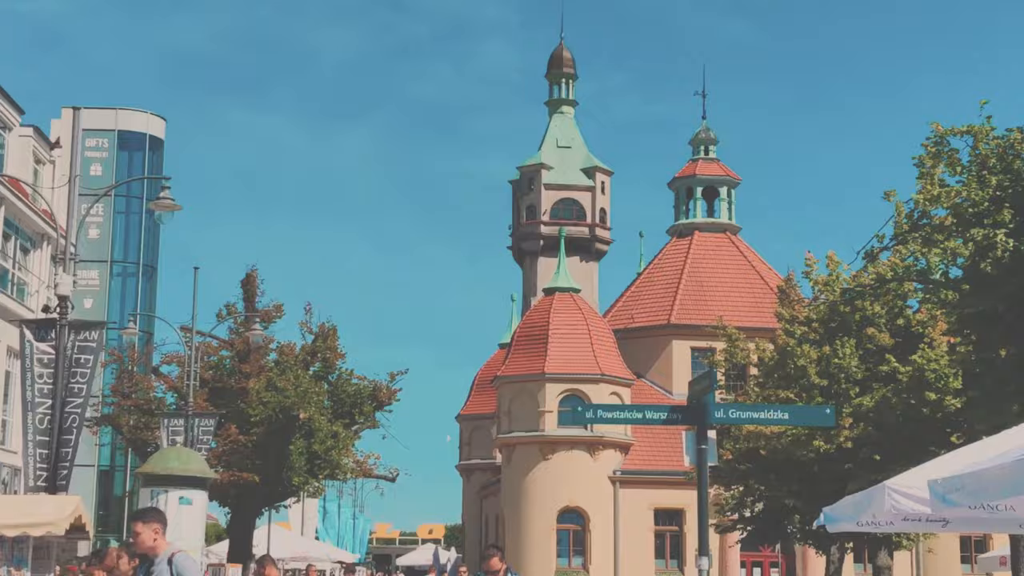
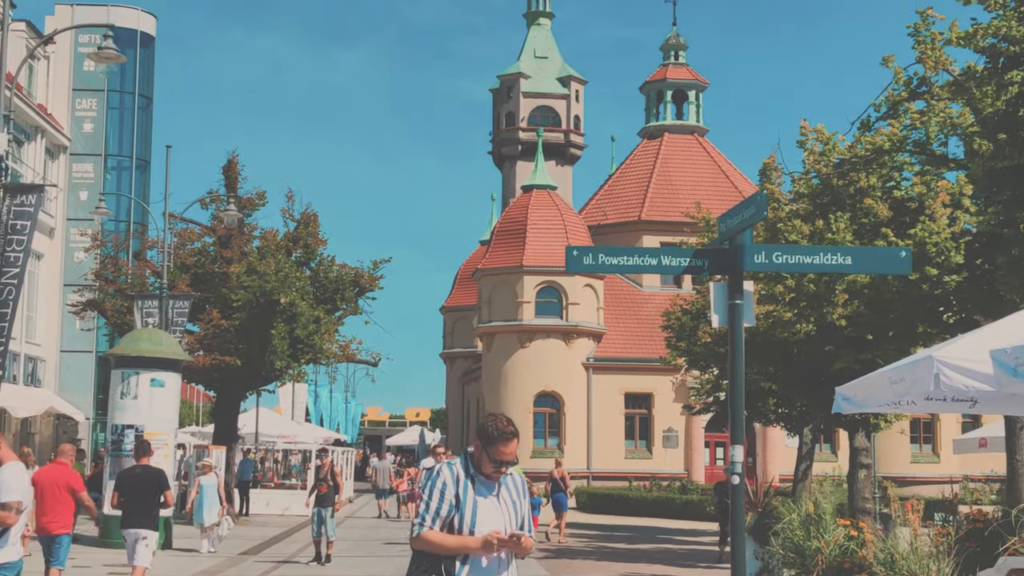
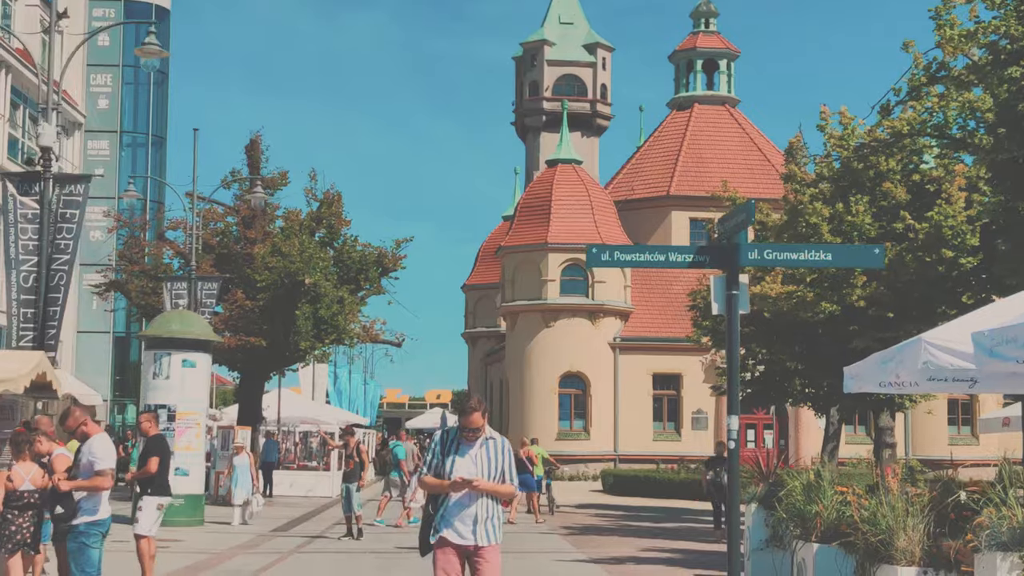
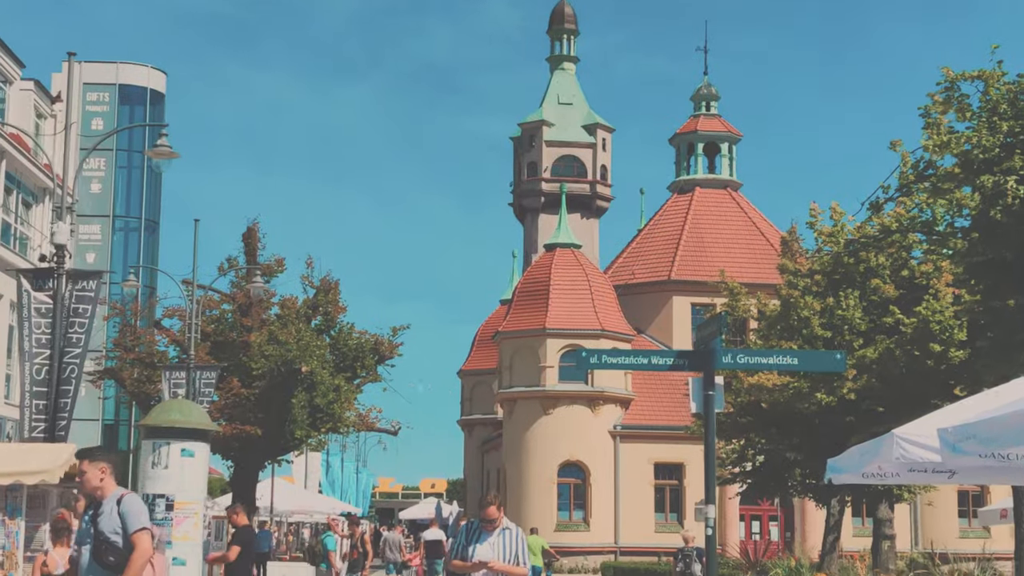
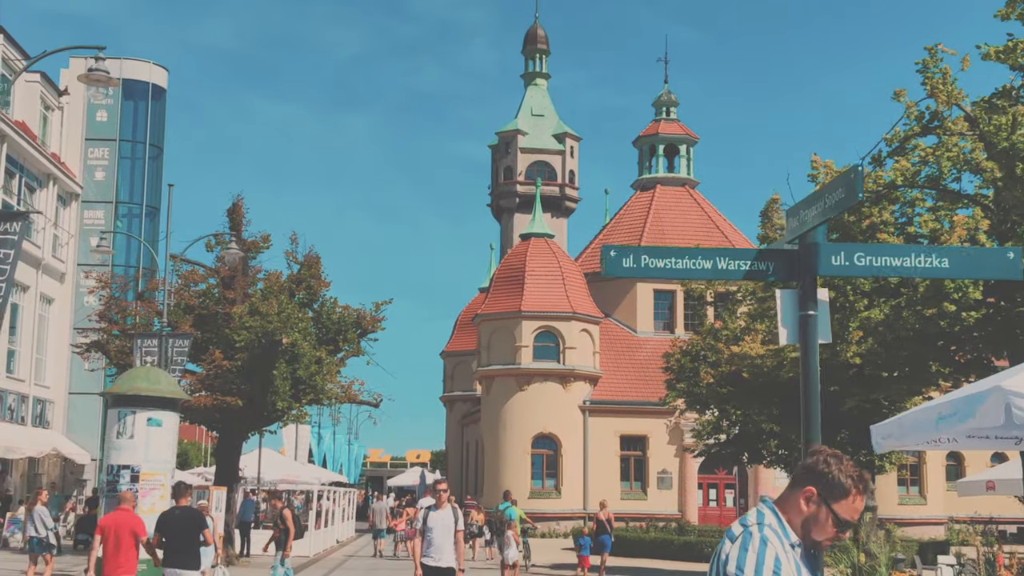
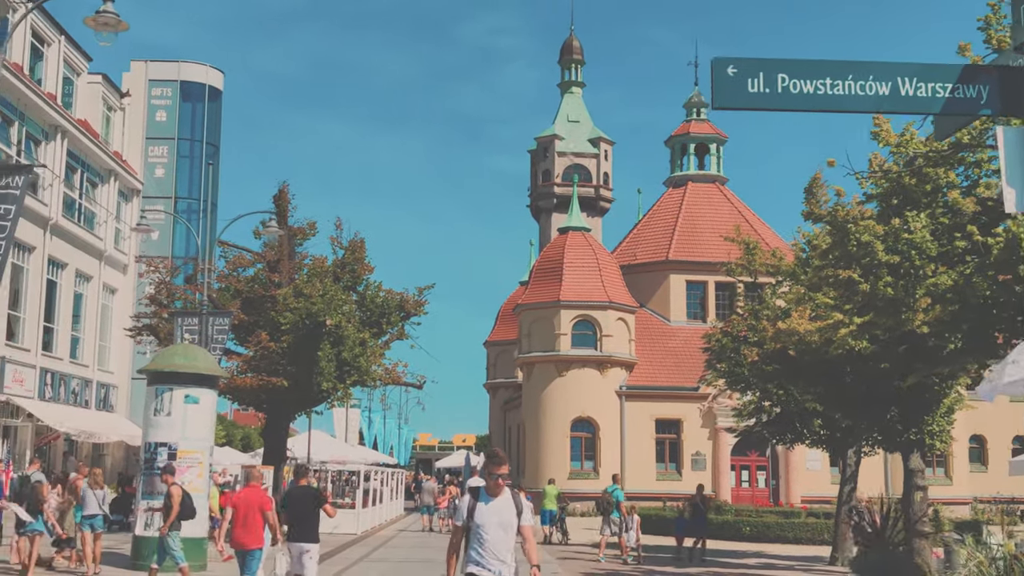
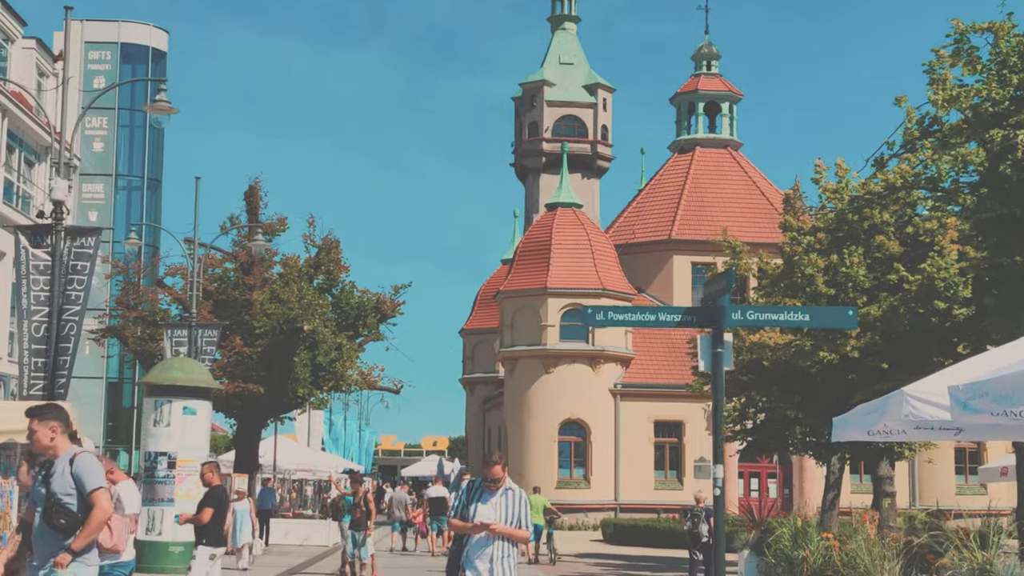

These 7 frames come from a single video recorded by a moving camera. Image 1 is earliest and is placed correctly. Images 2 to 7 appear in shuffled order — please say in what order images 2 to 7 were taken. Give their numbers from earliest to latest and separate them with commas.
4, 7, 3, 2, 5, 6
